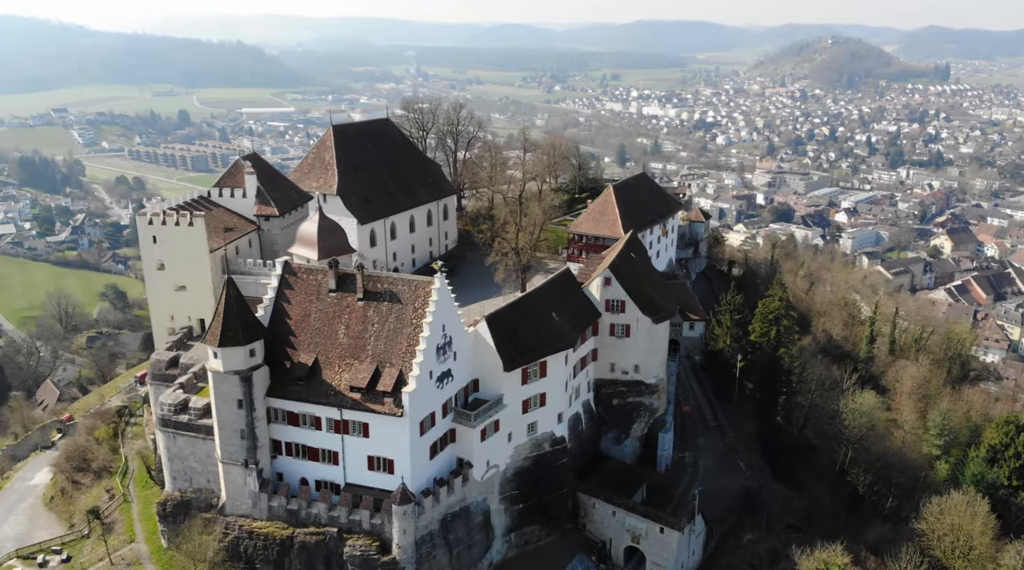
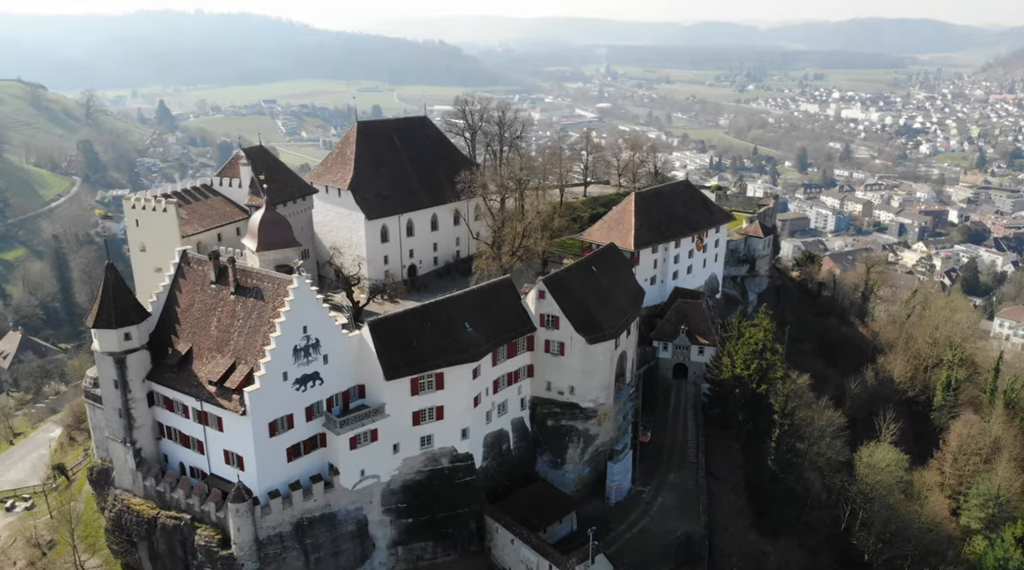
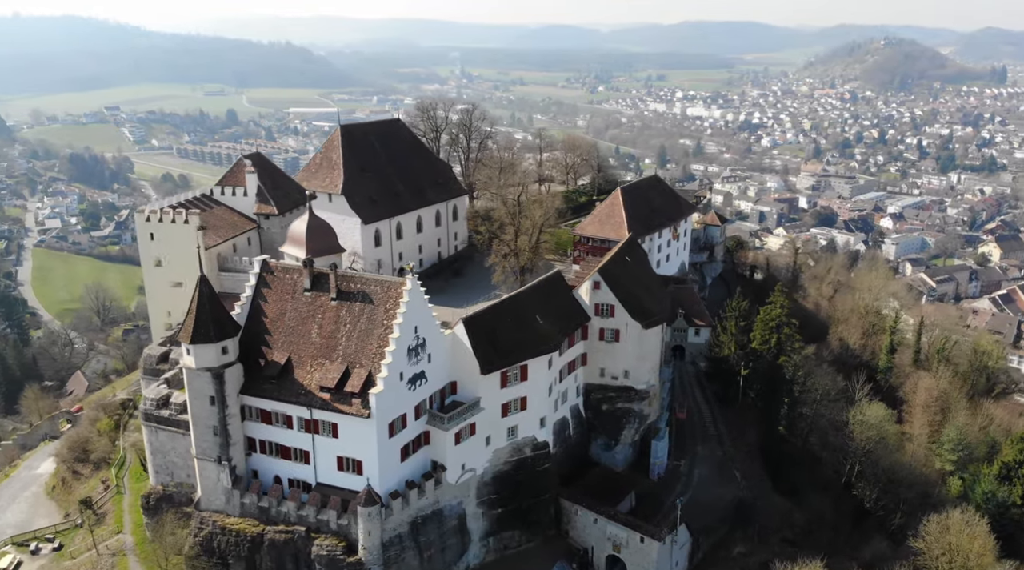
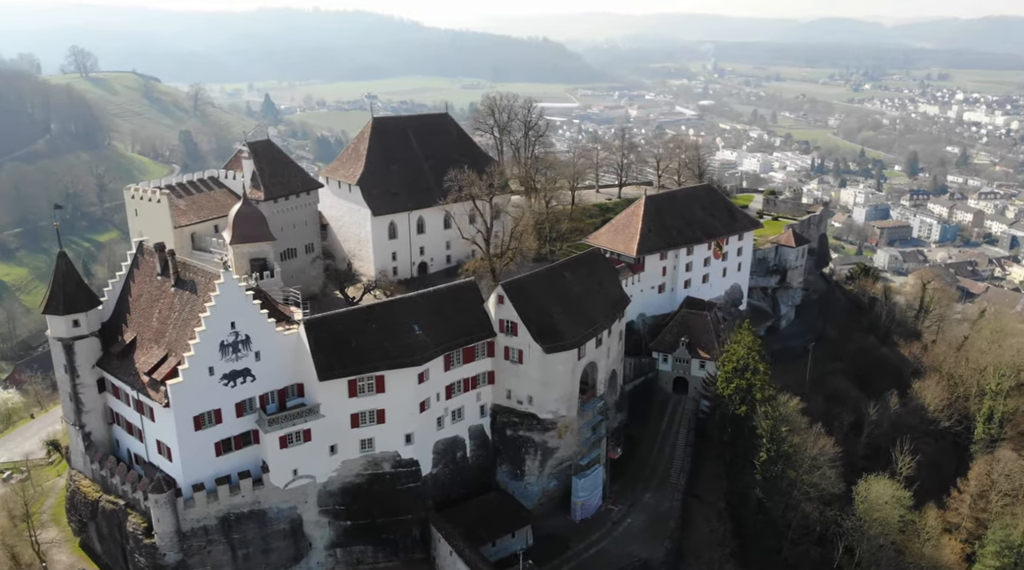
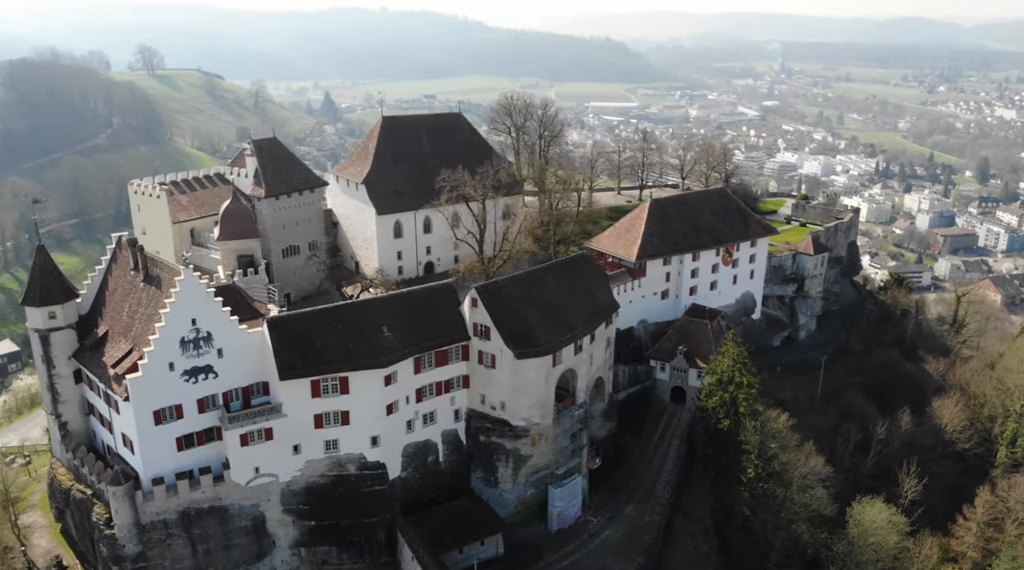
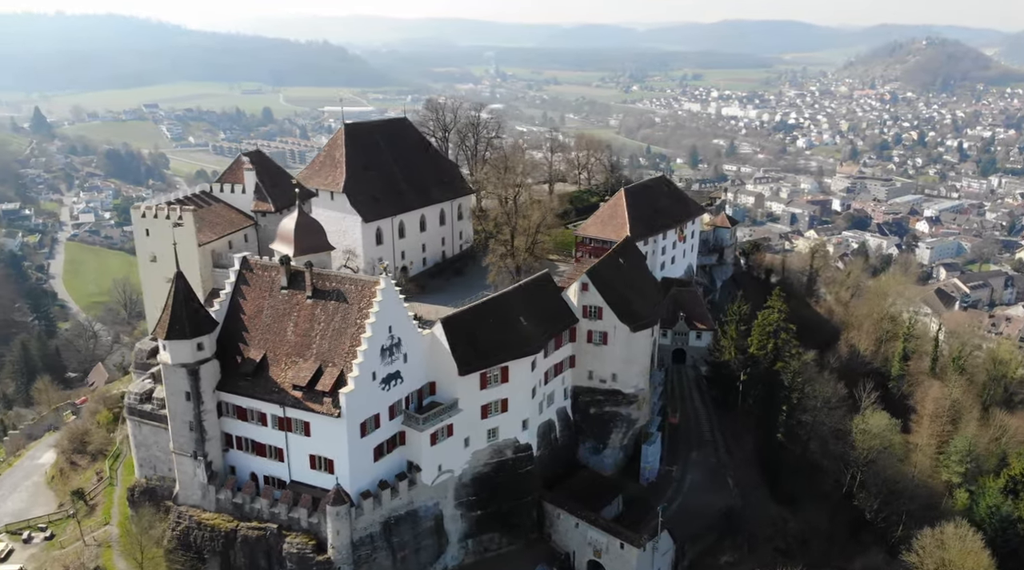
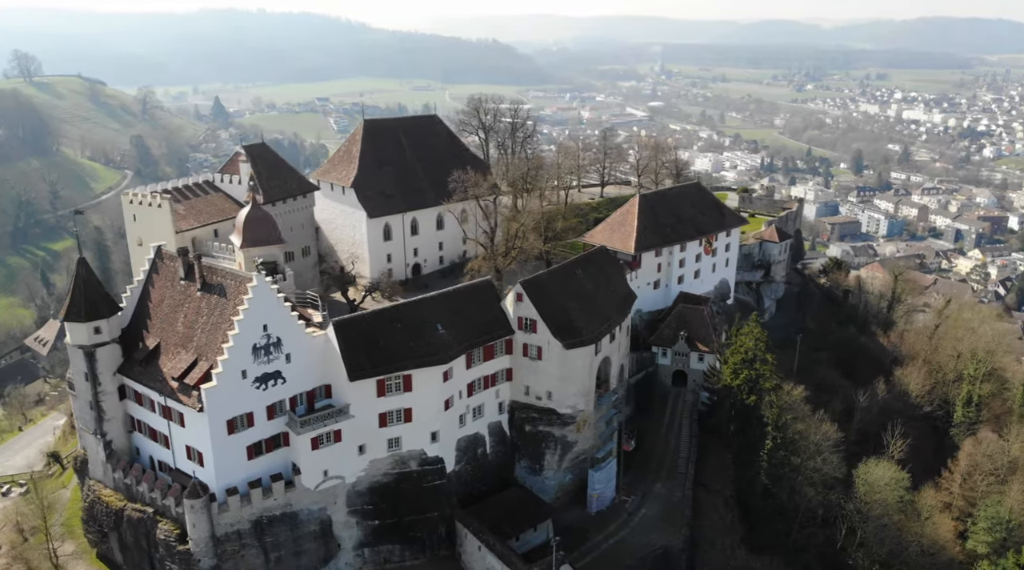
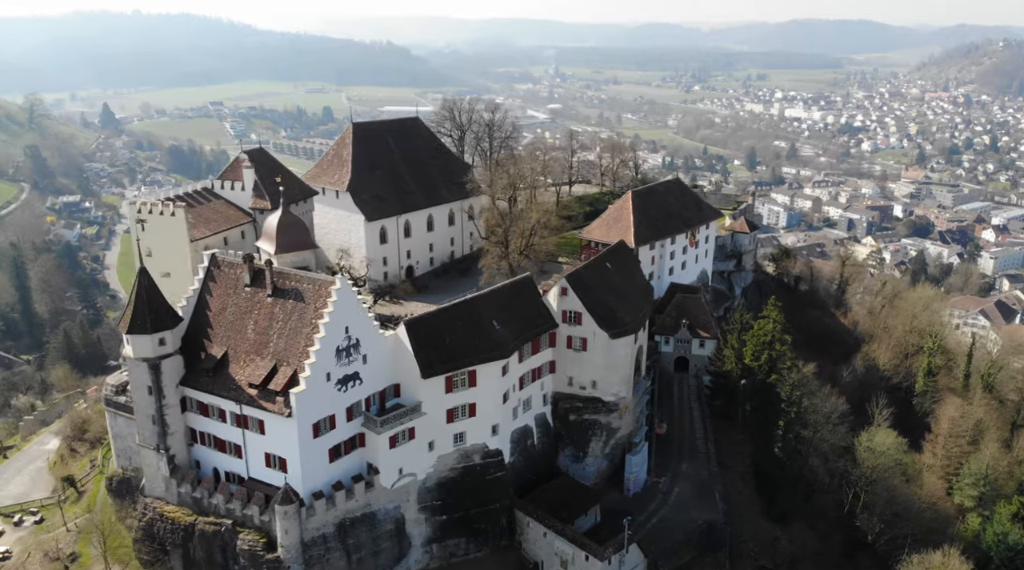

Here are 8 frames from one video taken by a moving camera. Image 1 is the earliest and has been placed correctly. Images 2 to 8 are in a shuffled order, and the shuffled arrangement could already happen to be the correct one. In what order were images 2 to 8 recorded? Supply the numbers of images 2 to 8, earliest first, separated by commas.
3, 6, 8, 2, 7, 4, 5
